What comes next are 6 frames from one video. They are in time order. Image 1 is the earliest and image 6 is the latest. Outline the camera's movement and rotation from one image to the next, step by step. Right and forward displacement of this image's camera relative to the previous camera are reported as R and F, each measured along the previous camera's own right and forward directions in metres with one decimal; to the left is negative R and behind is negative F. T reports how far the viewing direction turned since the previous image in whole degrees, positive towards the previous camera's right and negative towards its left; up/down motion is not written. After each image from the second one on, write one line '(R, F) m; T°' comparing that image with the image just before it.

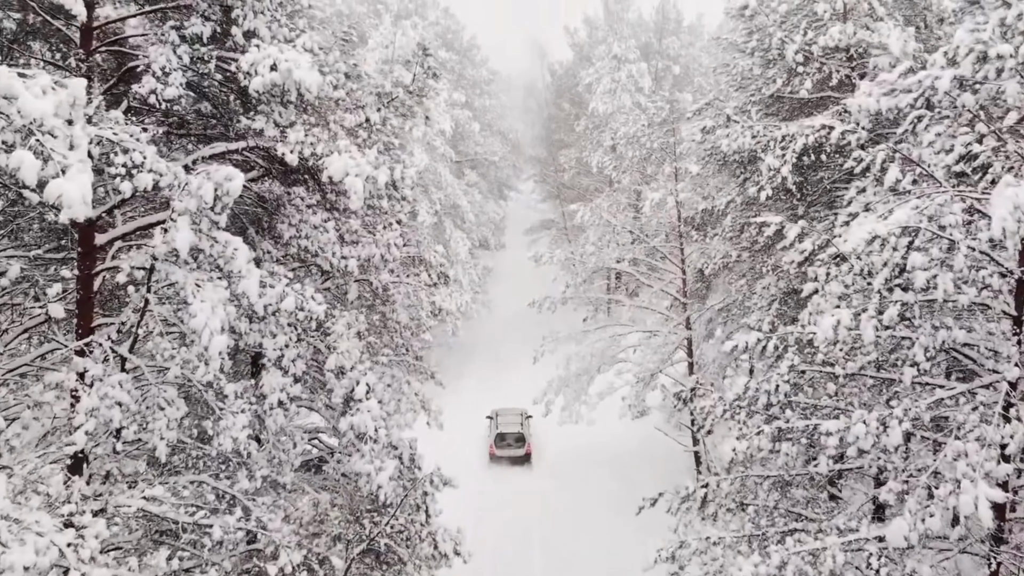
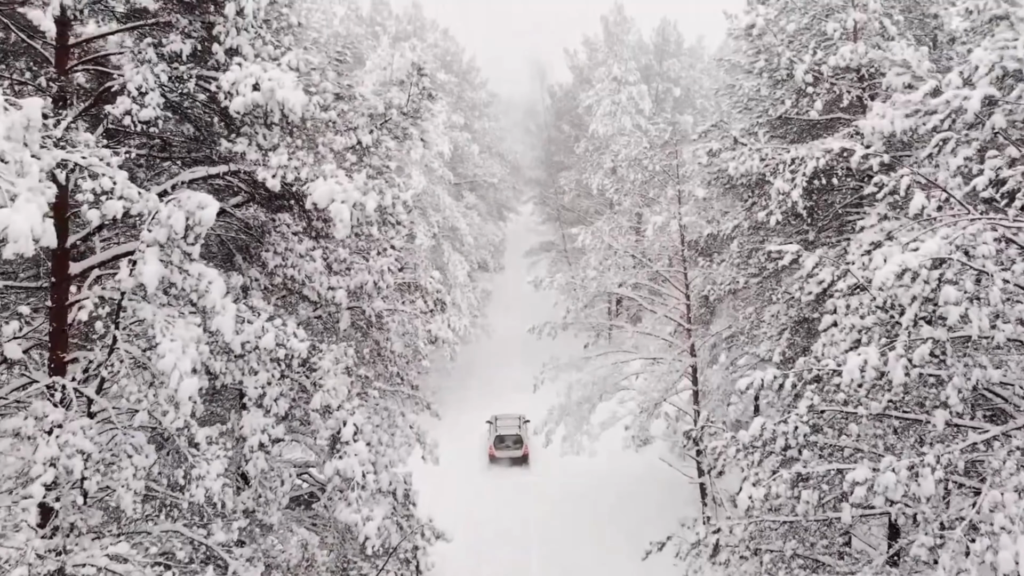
(0.0, +0.4) m; 0°
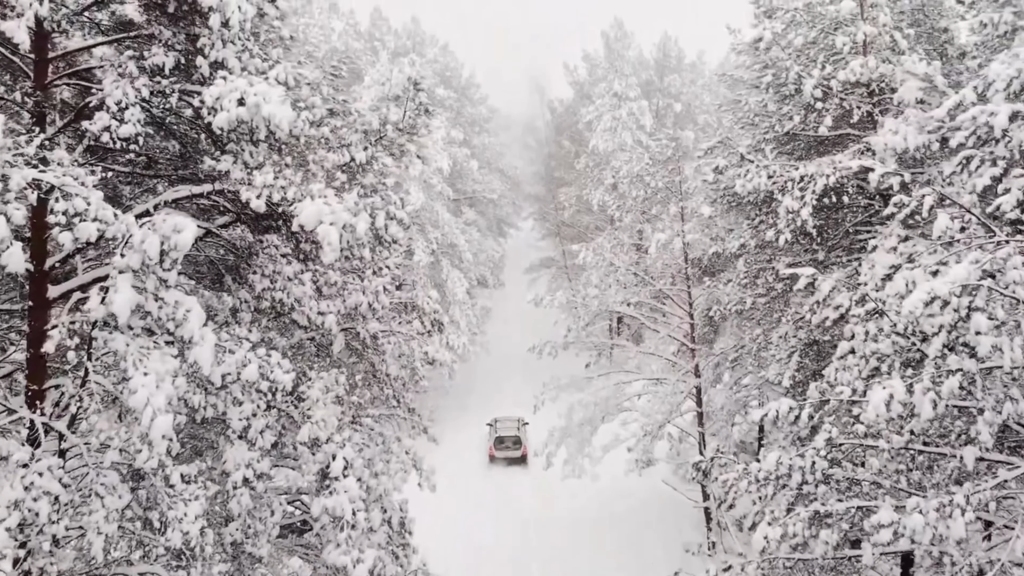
(0.0, +0.3) m; 0°
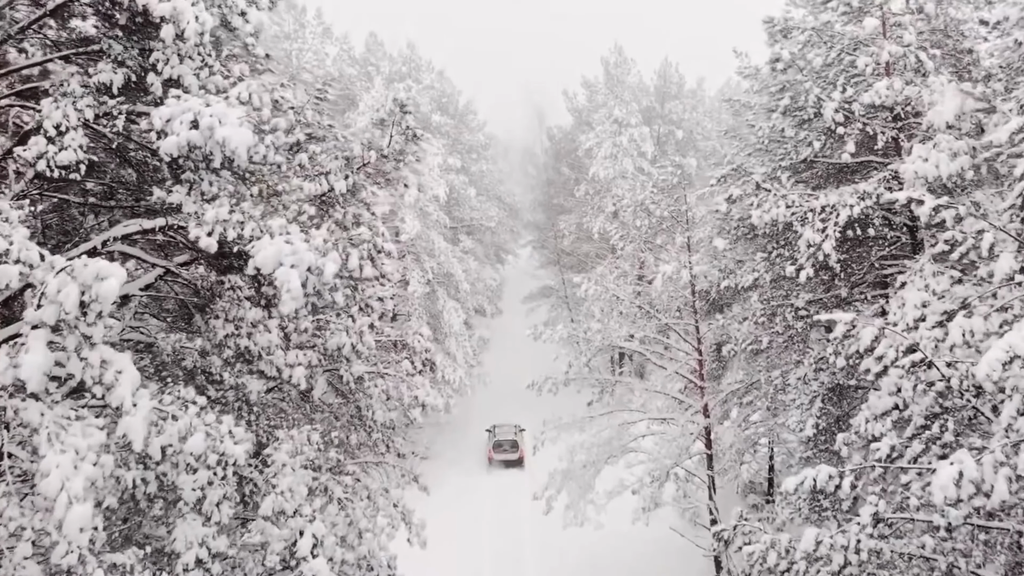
(0.0, +0.7) m; 0°
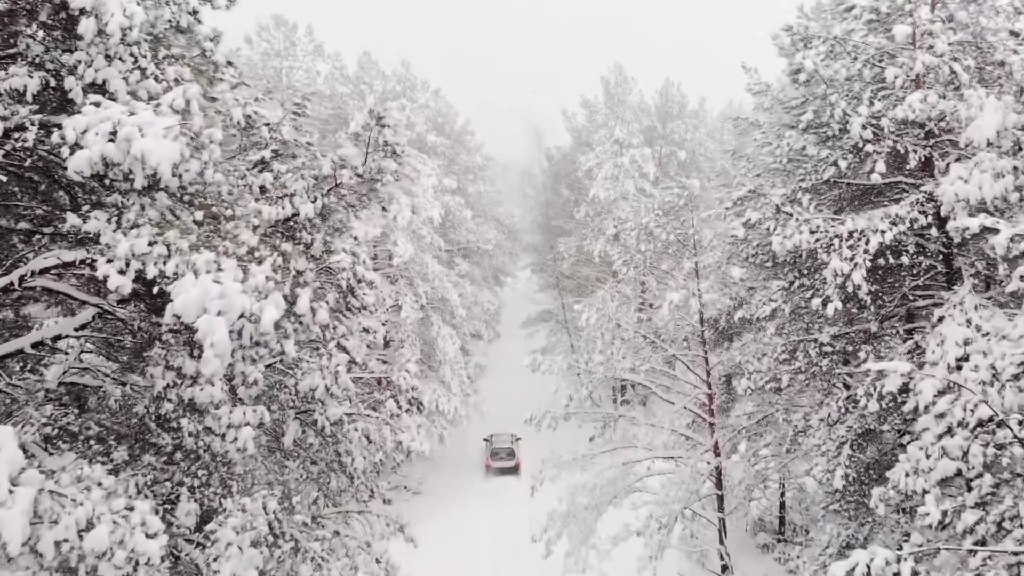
(+0.1, +0.8) m; 0°
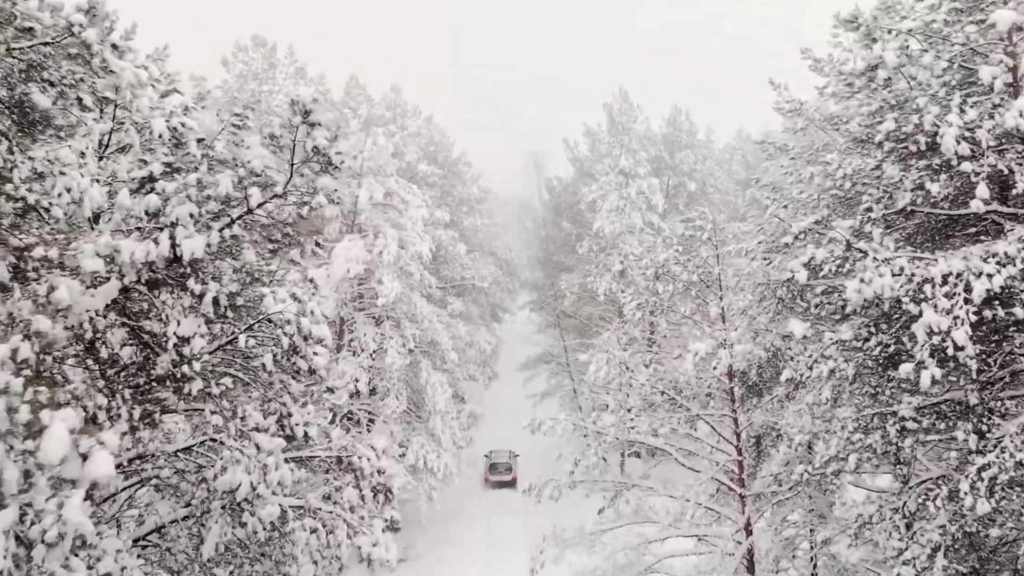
(+0.1, +1.7) m; 0°
